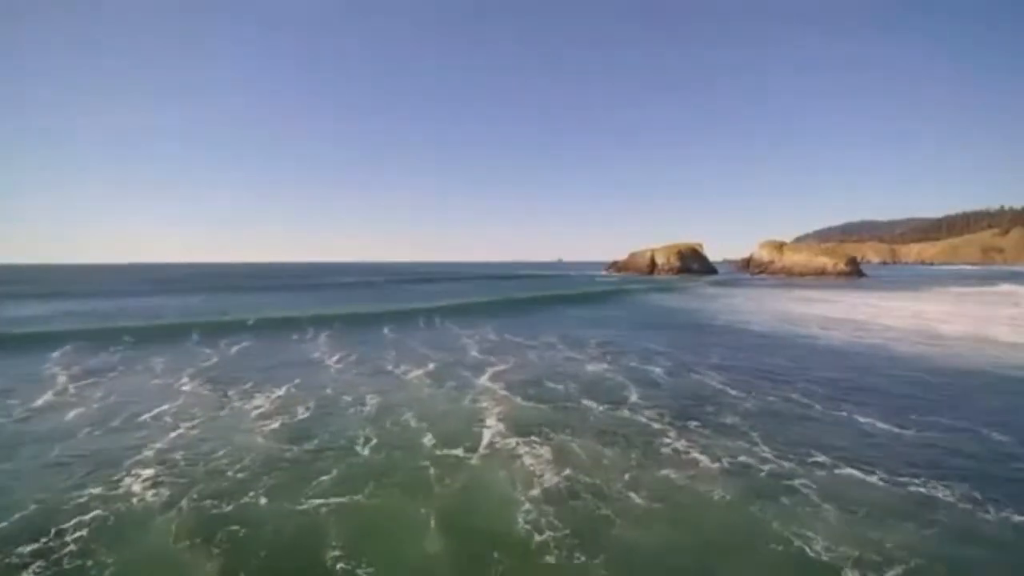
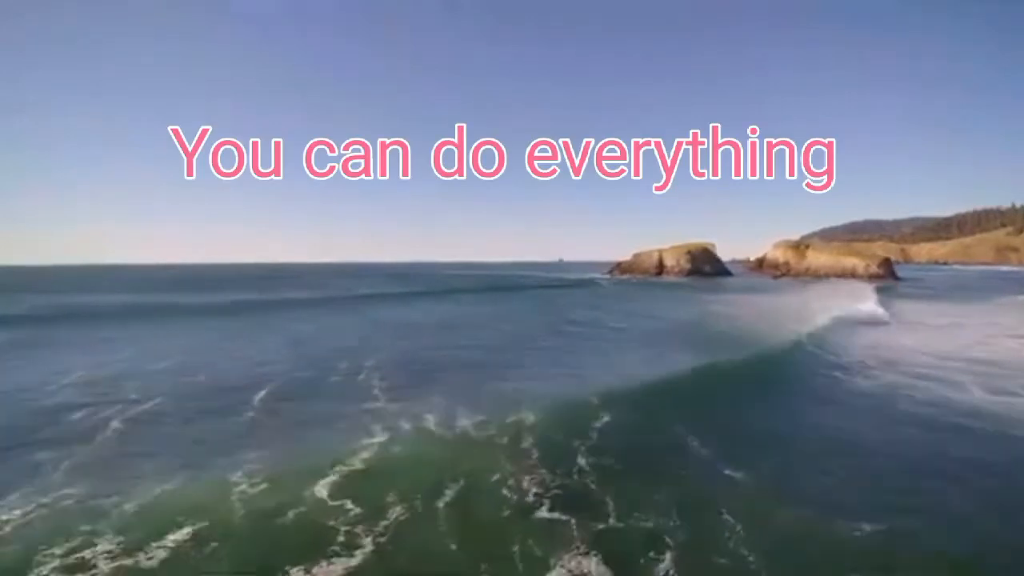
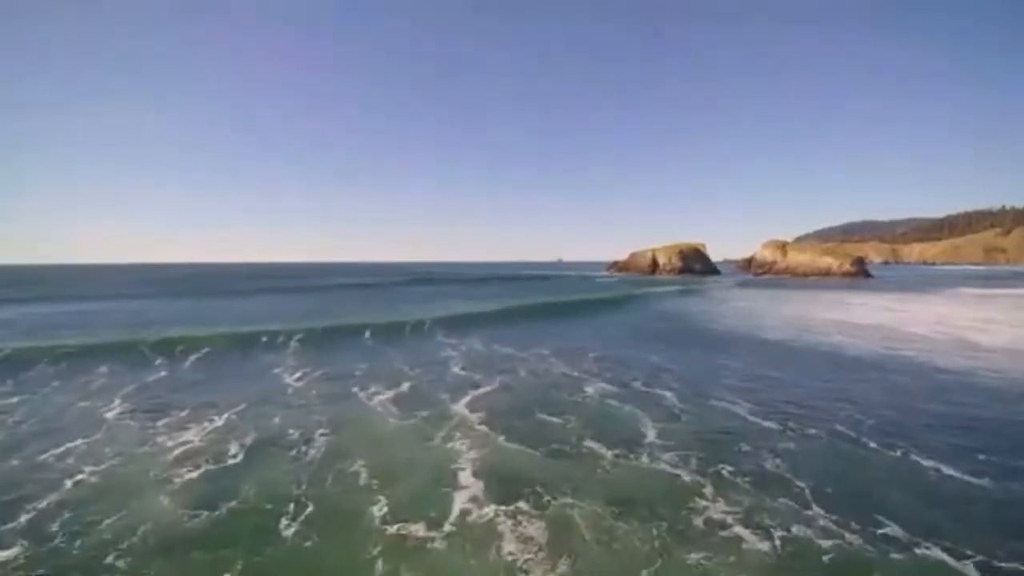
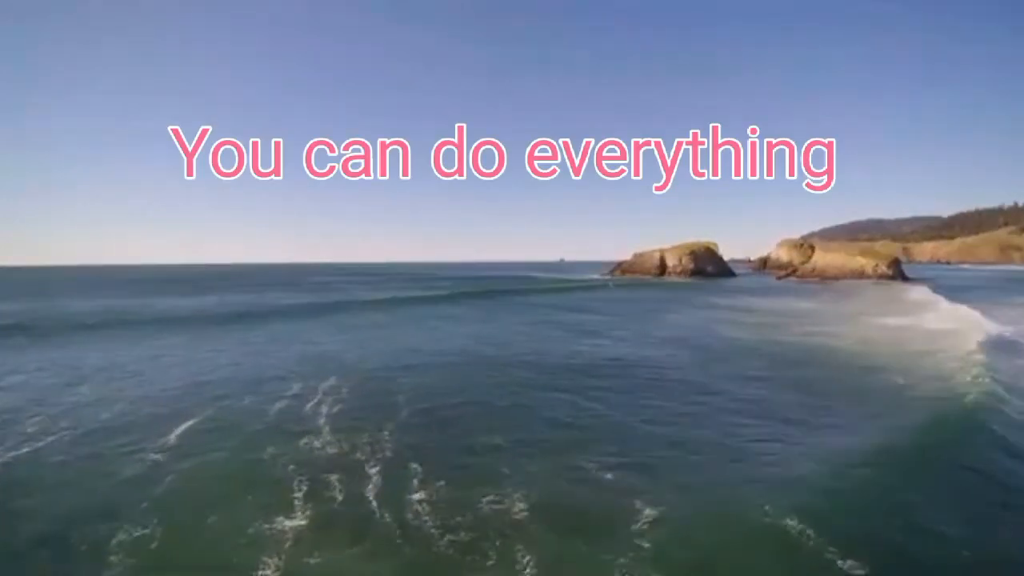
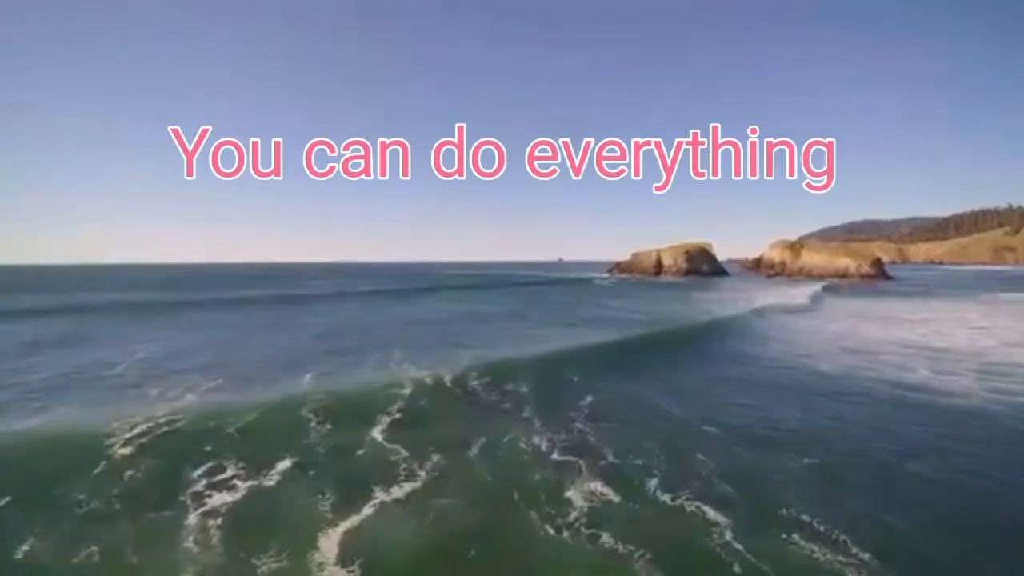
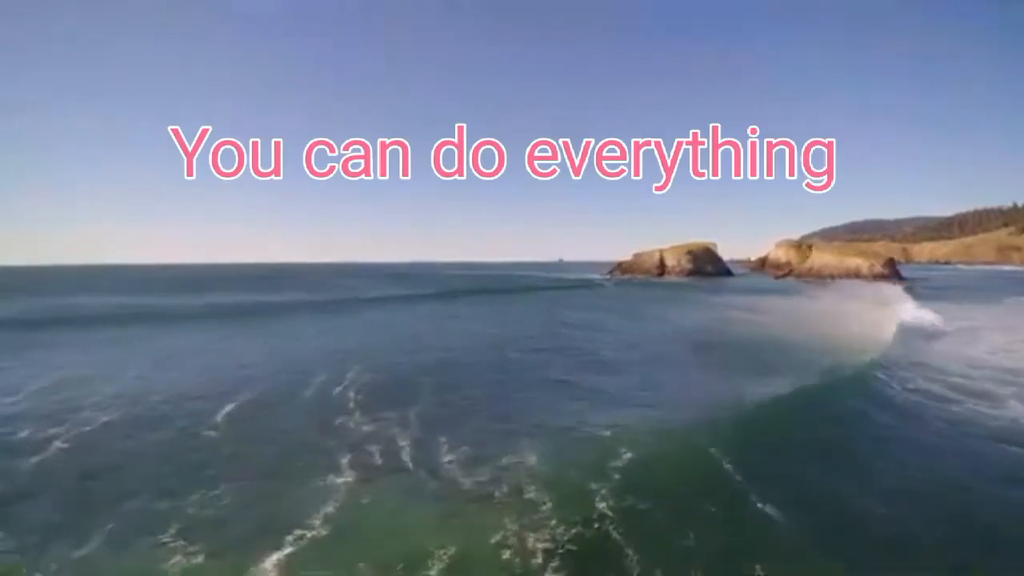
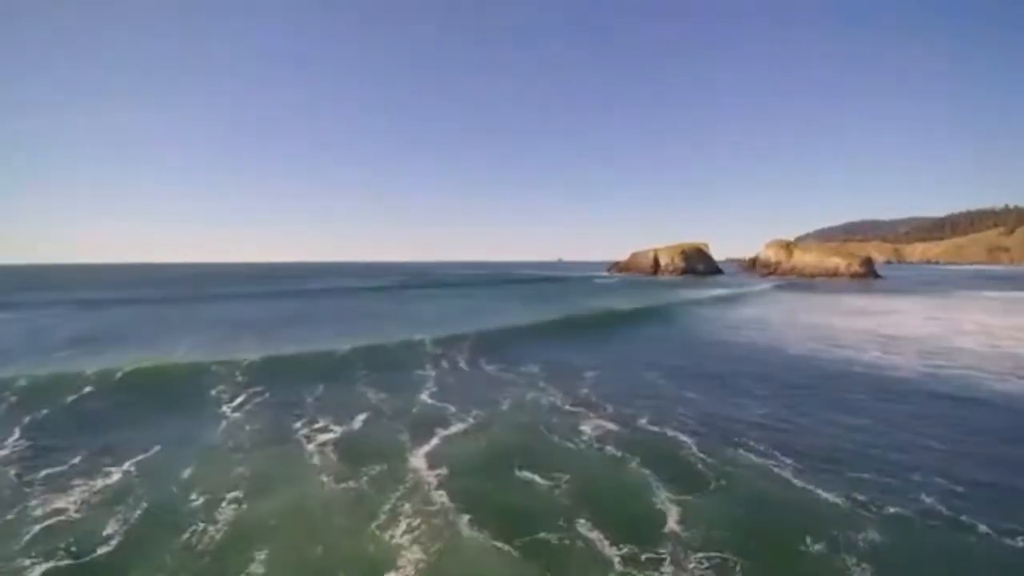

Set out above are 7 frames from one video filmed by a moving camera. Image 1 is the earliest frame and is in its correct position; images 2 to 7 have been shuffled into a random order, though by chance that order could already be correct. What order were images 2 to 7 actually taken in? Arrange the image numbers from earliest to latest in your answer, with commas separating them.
3, 7, 5, 2, 6, 4
